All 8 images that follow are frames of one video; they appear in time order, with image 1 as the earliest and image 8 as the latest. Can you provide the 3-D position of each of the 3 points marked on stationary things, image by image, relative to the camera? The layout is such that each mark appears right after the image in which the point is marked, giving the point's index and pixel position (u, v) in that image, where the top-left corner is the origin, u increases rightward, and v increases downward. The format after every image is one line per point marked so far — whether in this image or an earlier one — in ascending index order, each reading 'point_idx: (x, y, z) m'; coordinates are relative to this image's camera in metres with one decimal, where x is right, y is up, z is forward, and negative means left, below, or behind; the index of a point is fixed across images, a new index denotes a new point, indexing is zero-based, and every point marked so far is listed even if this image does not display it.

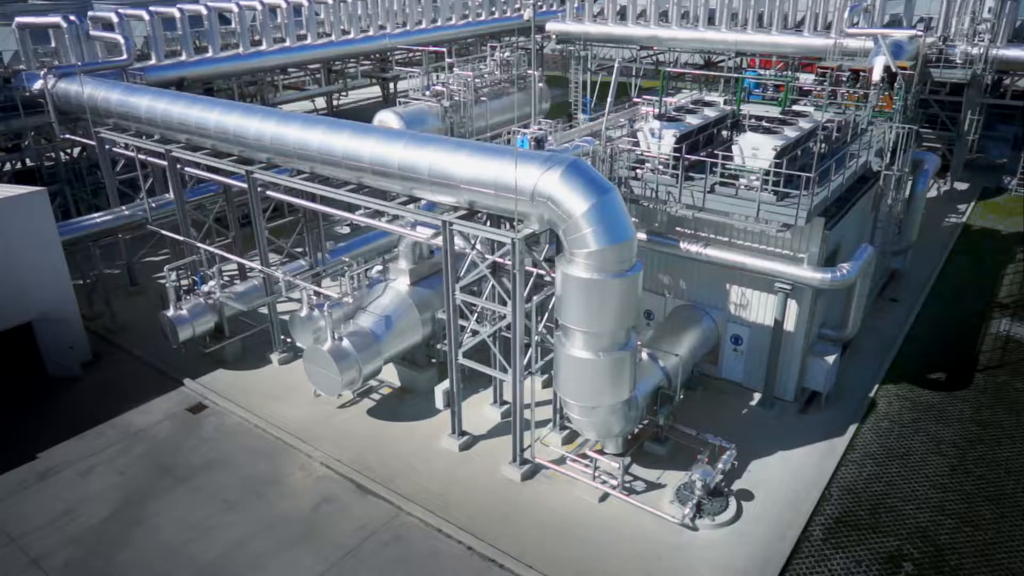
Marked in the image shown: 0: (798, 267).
0: (+4.9, +0.3, +12.7) m
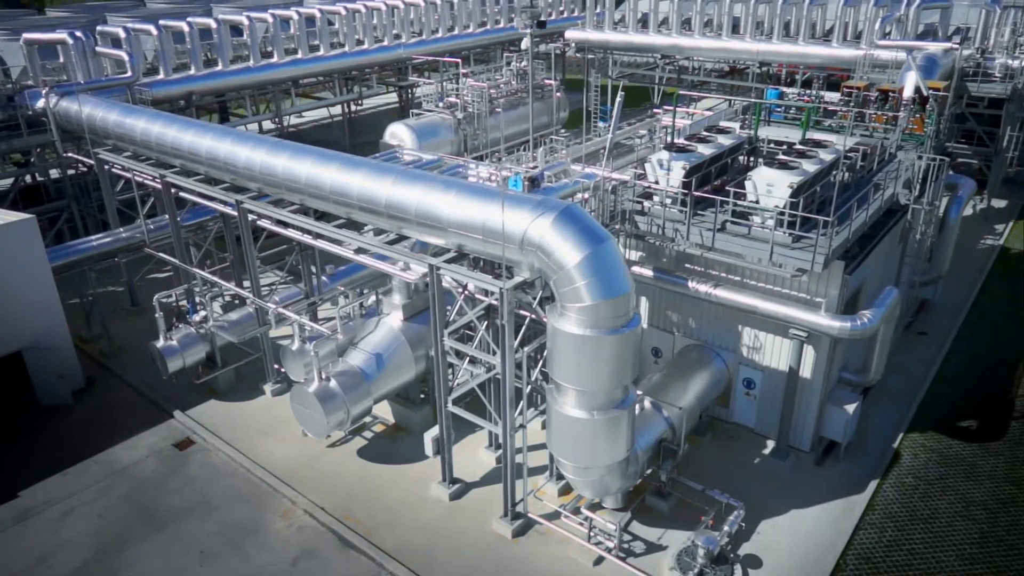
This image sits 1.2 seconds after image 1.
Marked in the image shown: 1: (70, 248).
0: (+4.8, -0.4, +11.7) m
1: (-9.7, +0.9, +16.4) m
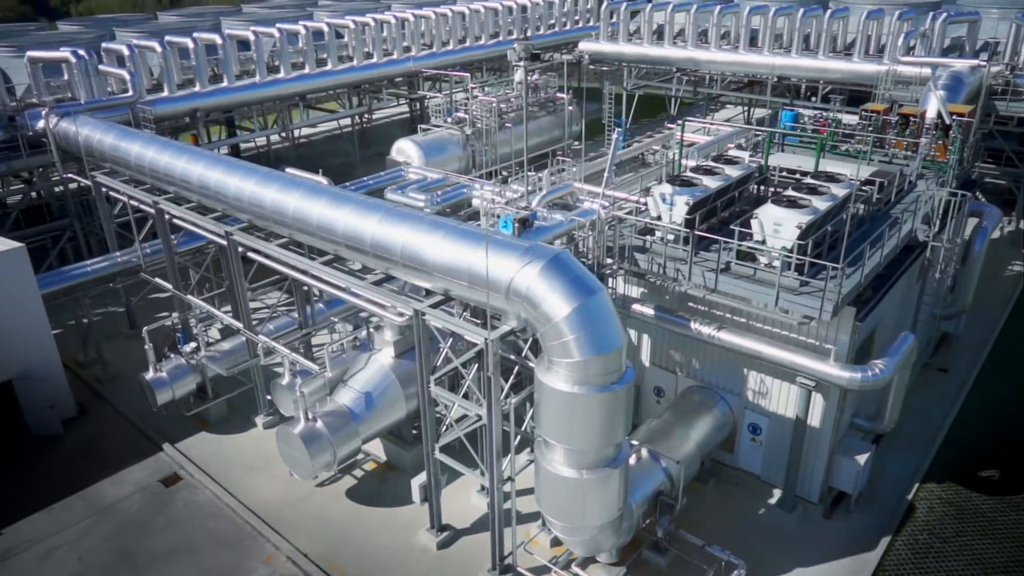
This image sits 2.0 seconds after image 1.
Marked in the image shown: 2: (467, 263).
0: (+4.6, -1.1, +11.1) m
1: (-9.7, +0.3, +16.2) m
2: (-0.6, +0.3, +9.9) m
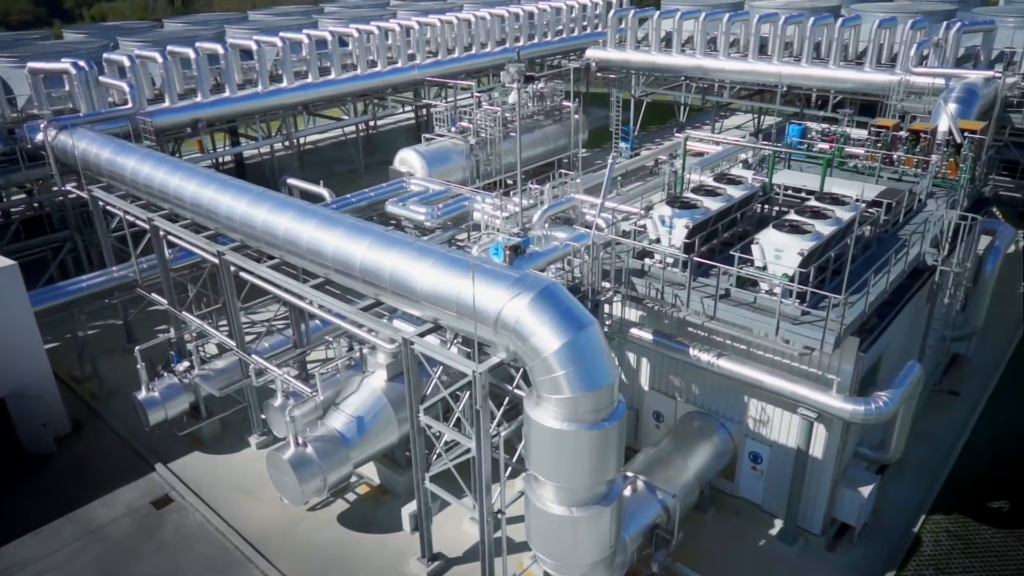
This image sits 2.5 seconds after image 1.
0: (+4.5, -1.5, +10.7) m
1: (-9.7, 0.0, +16.0) m
2: (-0.7, -0.1, +9.7) m
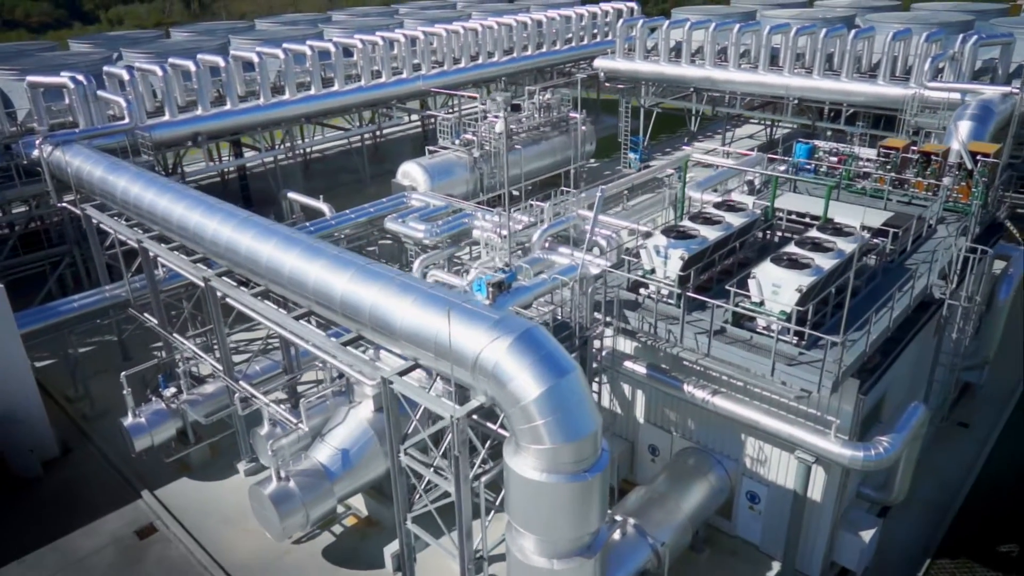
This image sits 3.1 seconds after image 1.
0: (+4.3, -2.1, +10.3) m
1: (-9.8, -0.5, +15.9) m
2: (-1.0, -0.6, +9.3) m
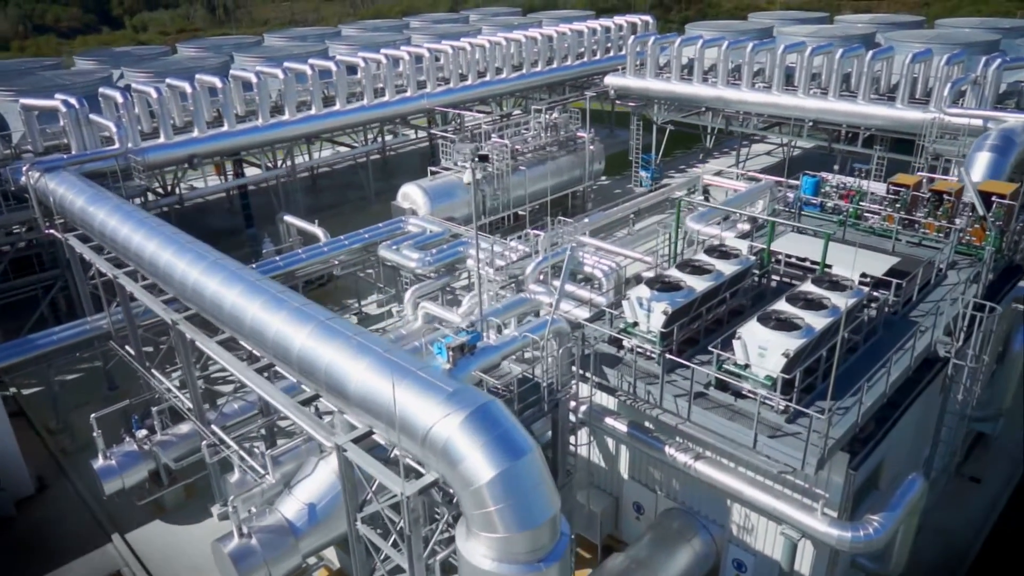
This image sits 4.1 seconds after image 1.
0: (+3.8, -2.9, +9.5) m
1: (-10.1, -1.1, +15.6) m
2: (-1.5, -1.3, +8.8) m
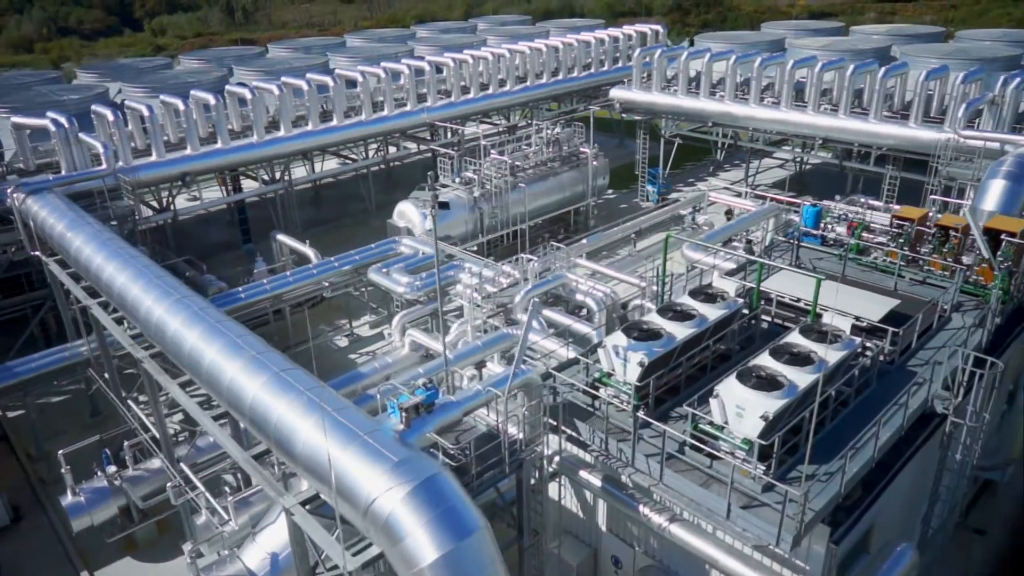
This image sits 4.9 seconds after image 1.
0: (+3.3, -3.6, +8.9) m
1: (-10.4, -1.7, +15.4) m
2: (-2.0, -2.0, +8.3) m
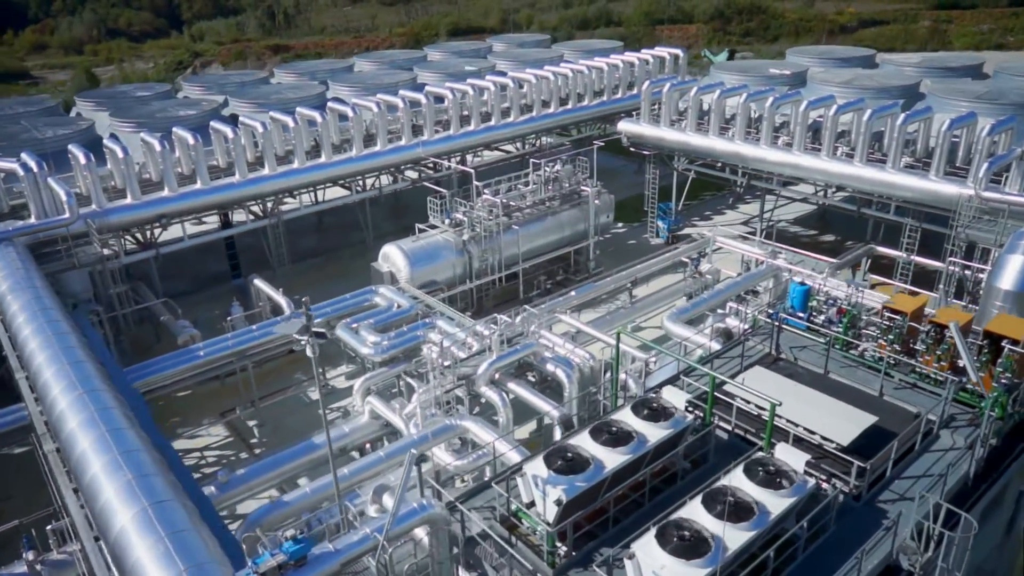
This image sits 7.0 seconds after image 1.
0: (+1.9, -5.3, +7.7) m
1: (-11.3, -3.0, +14.9) m
2: (-3.4, -3.5, +7.4) m
